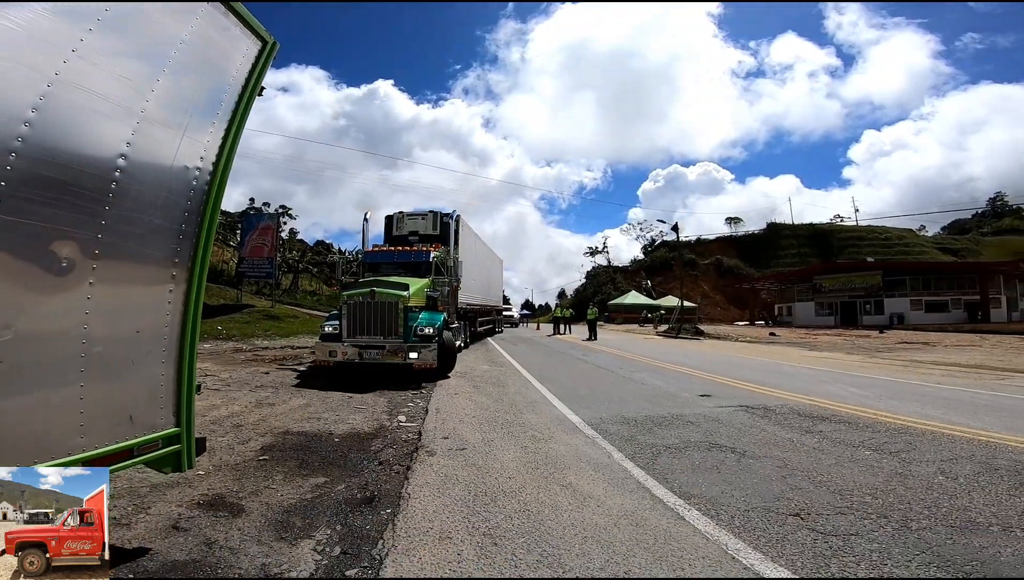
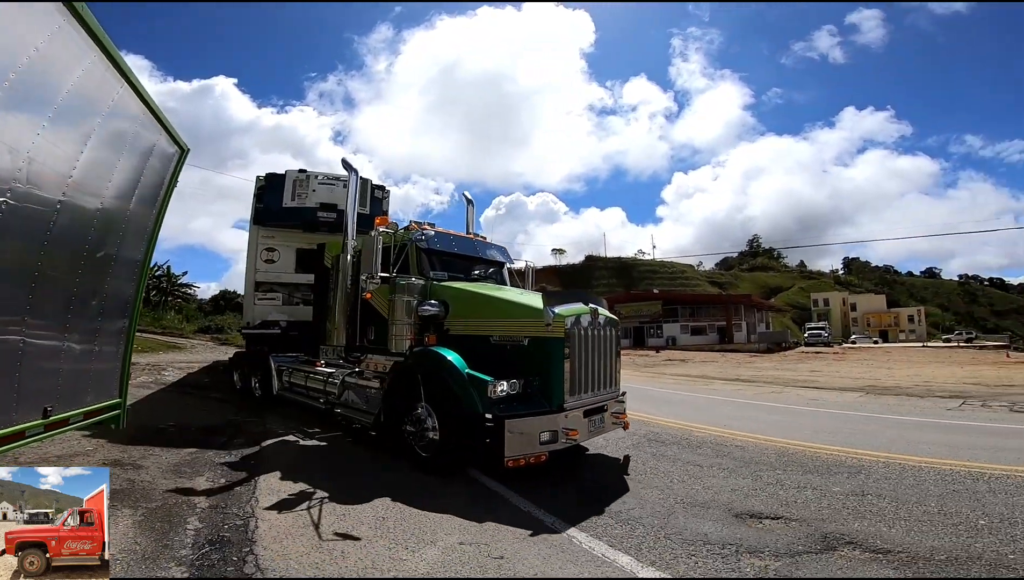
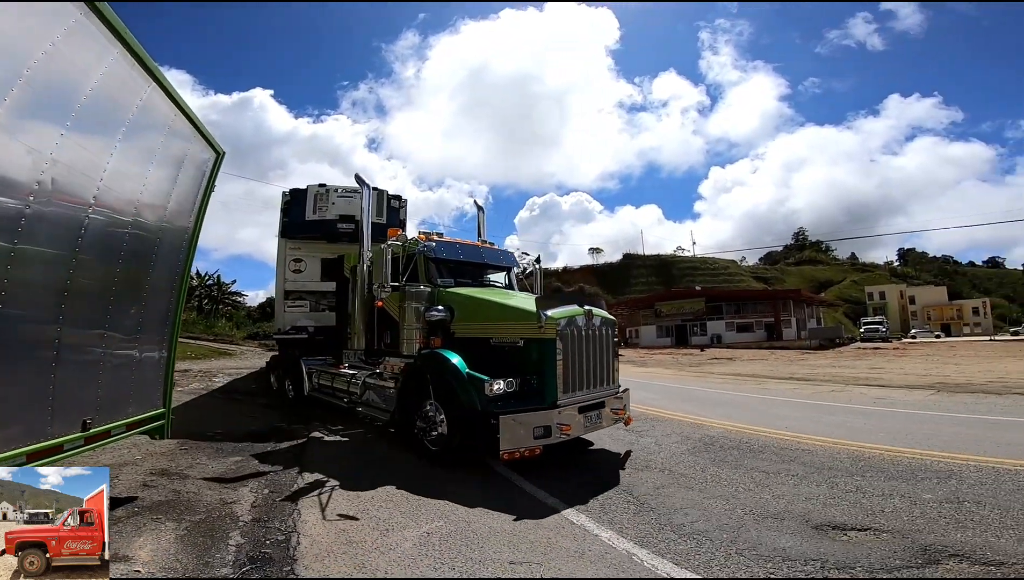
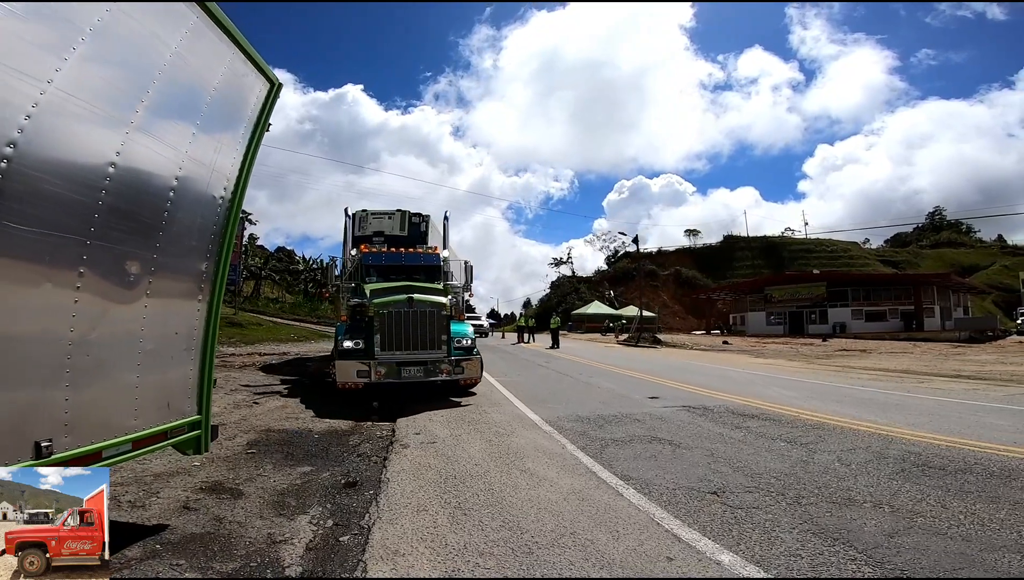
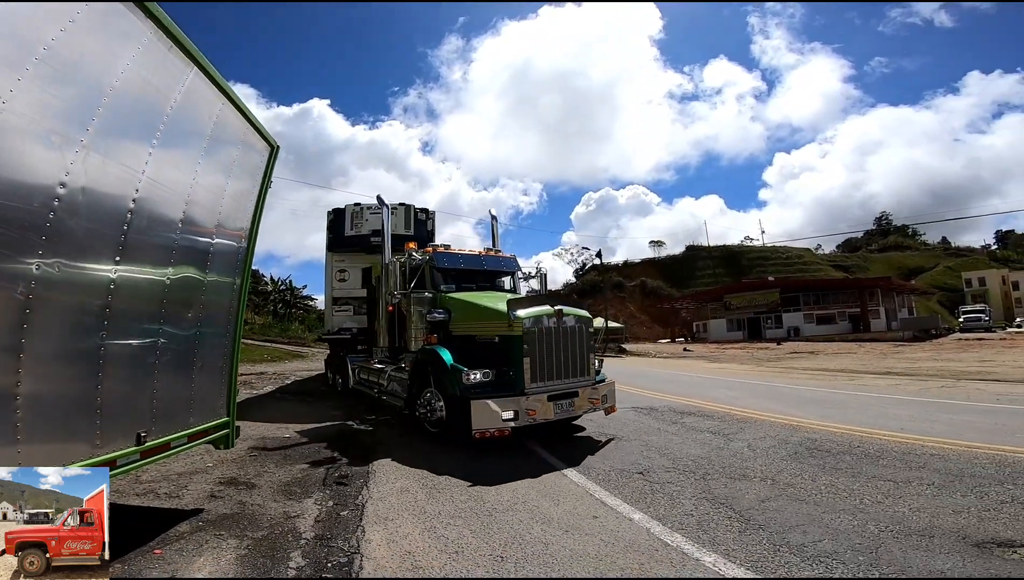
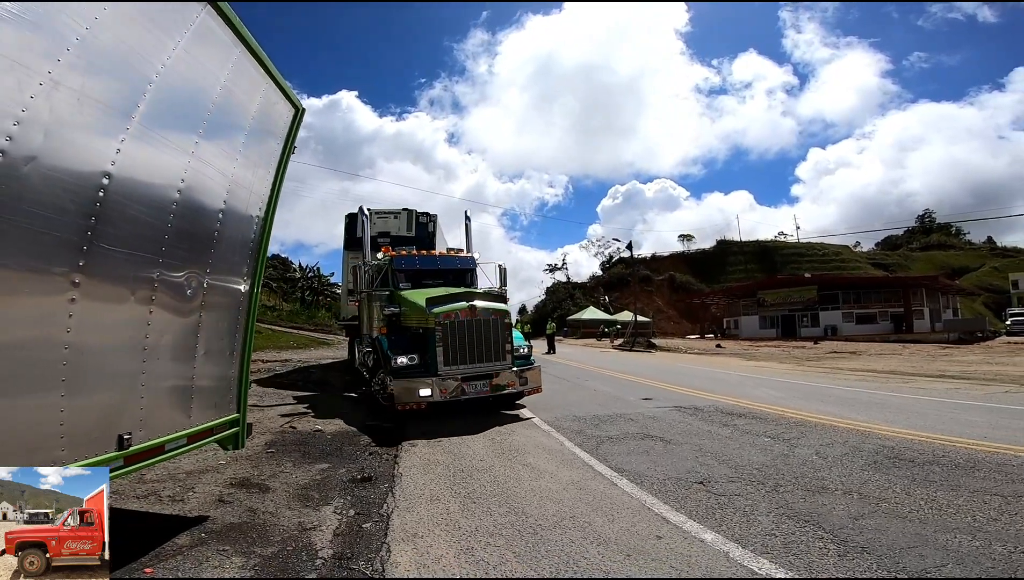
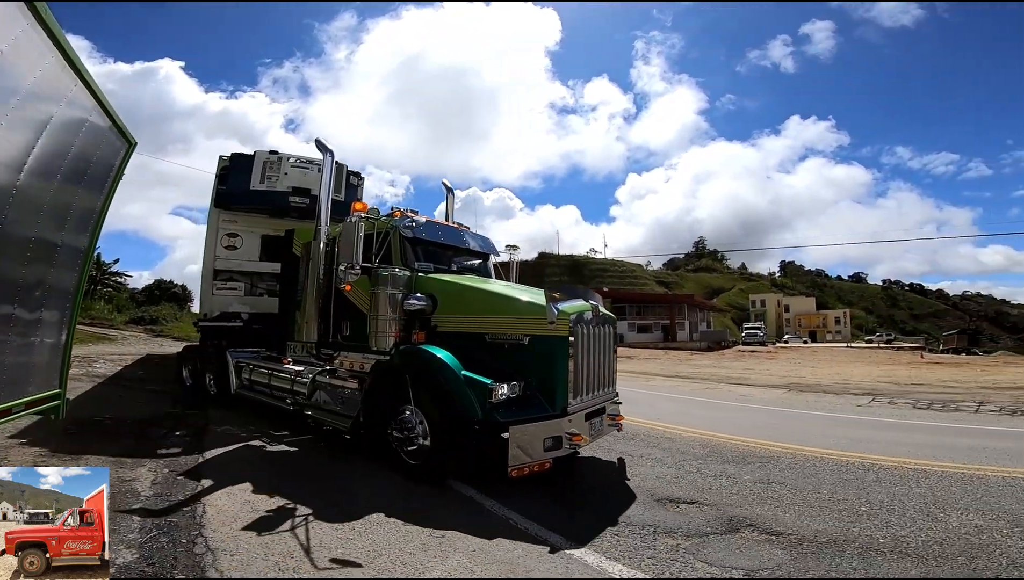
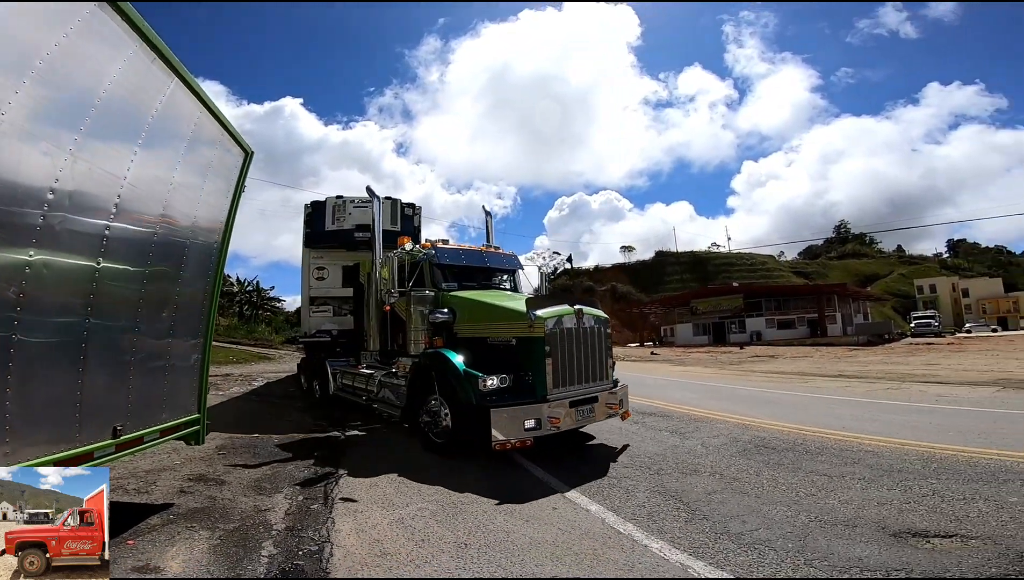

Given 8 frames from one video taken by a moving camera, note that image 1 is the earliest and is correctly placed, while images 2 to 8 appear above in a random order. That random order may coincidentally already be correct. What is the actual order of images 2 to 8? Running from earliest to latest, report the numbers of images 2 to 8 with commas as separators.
4, 6, 5, 8, 3, 2, 7
